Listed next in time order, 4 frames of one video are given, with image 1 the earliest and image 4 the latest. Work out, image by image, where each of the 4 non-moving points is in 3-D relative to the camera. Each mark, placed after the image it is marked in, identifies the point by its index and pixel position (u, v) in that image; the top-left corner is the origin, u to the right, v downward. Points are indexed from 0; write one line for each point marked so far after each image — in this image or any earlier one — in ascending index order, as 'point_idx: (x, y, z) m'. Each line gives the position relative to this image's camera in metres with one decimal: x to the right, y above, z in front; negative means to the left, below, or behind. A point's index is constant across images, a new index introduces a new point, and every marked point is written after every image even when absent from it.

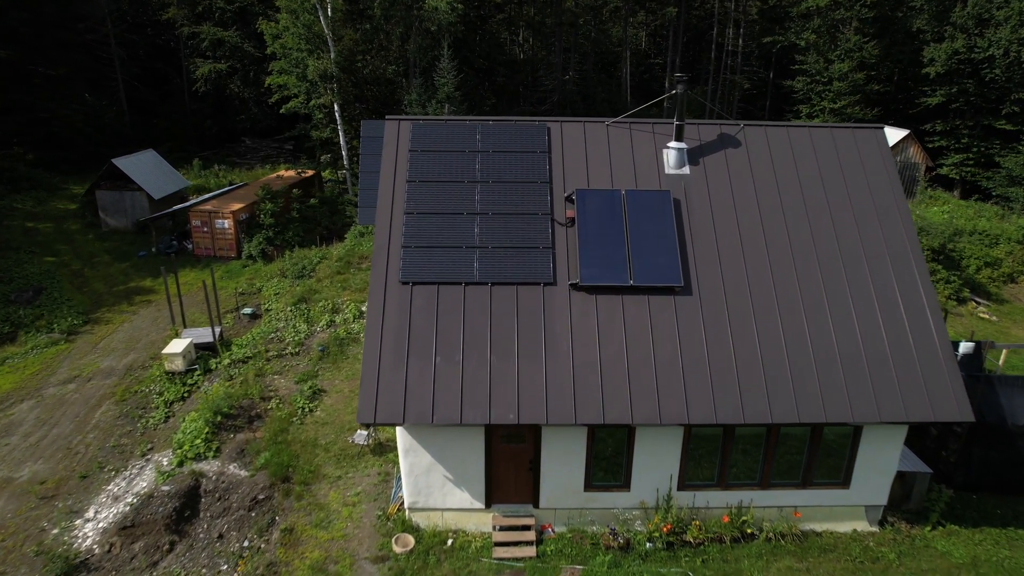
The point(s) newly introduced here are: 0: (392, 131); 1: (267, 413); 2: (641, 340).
0: (-2.6, +3.3, +13.0) m
1: (-6.3, -3.2, +15.9) m
2: (+2.3, -0.9, +11.0) m
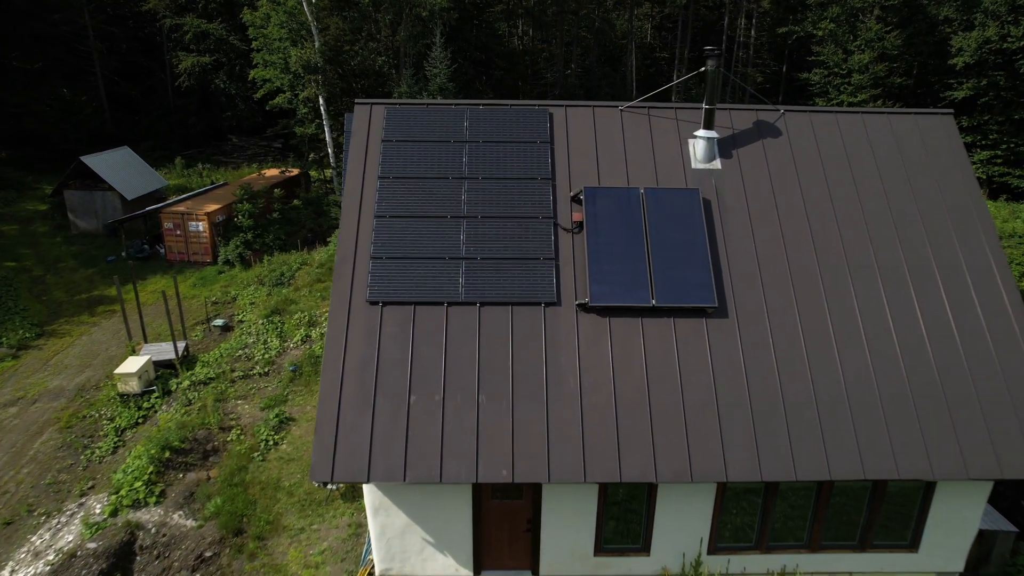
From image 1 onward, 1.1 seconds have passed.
0: (-2.6, +3.0, +10.9) m
1: (-6.4, -3.5, +13.7) m
2: (+2.2, -1.2, +8.9) m
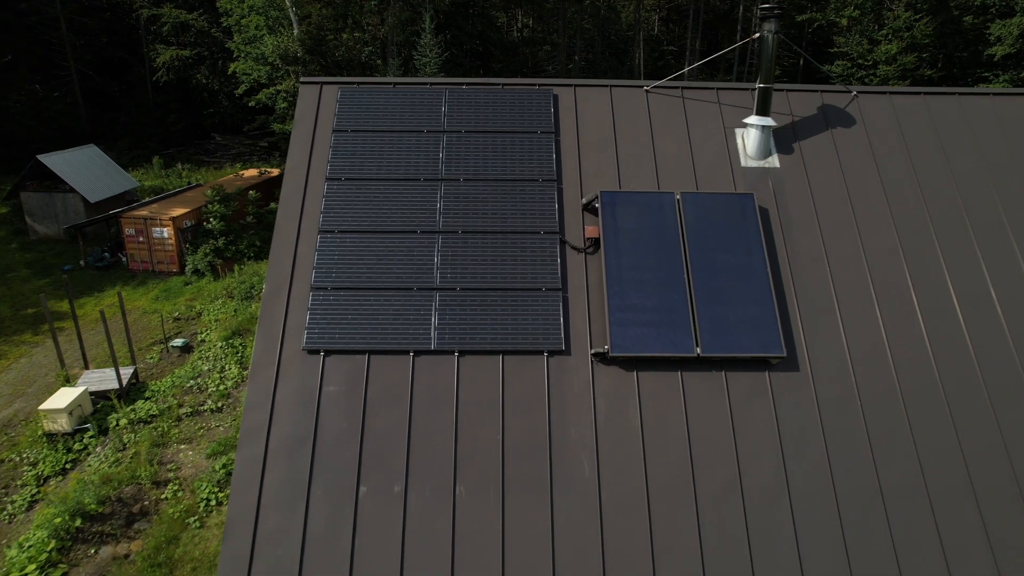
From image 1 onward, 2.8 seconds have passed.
0: (-2.7, +2.5, +8.4) m
1: (-6.5, -4.0, +11.2) m
2: (+2.1, -1.7, +6.4) m
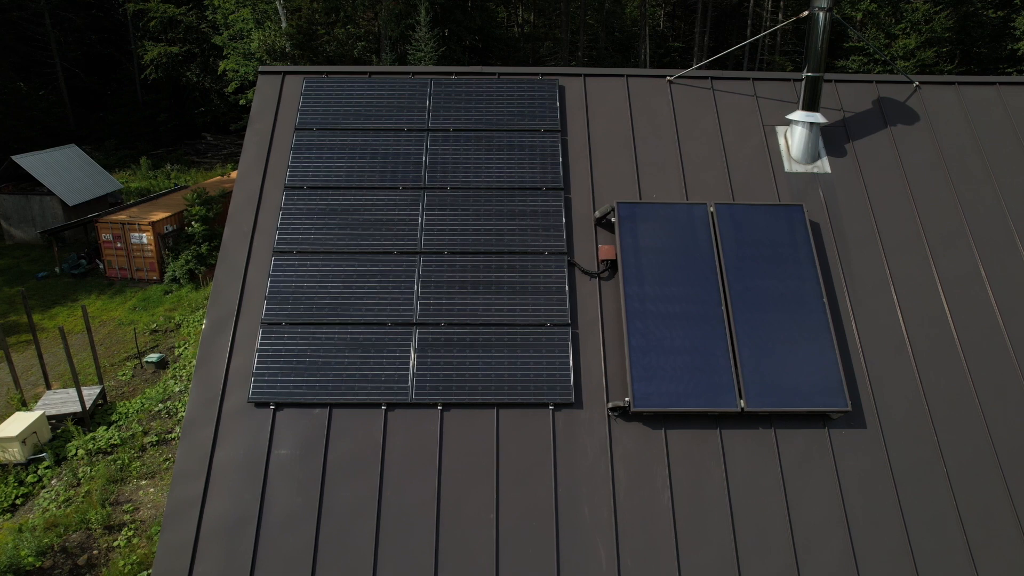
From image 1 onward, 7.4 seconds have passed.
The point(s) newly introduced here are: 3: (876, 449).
0: (-2.8, +2.2, +7.0) m
1: (-6.5, -4.3, +9.9) m
2: (+2.1, -2.0, +5.0) m
3: (+3.2, -1.4, +5.4) m
